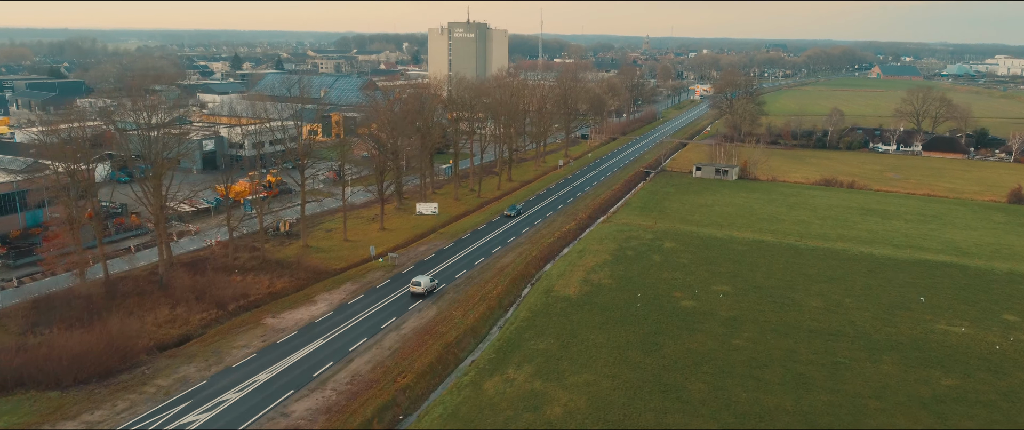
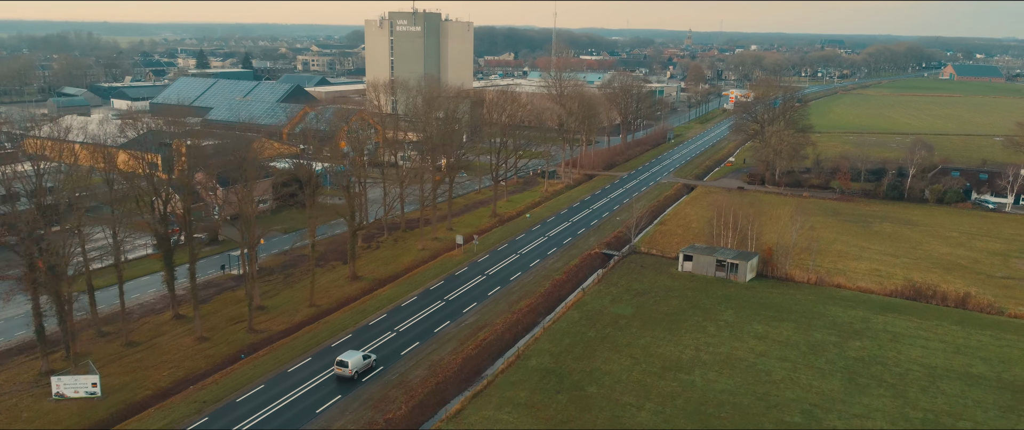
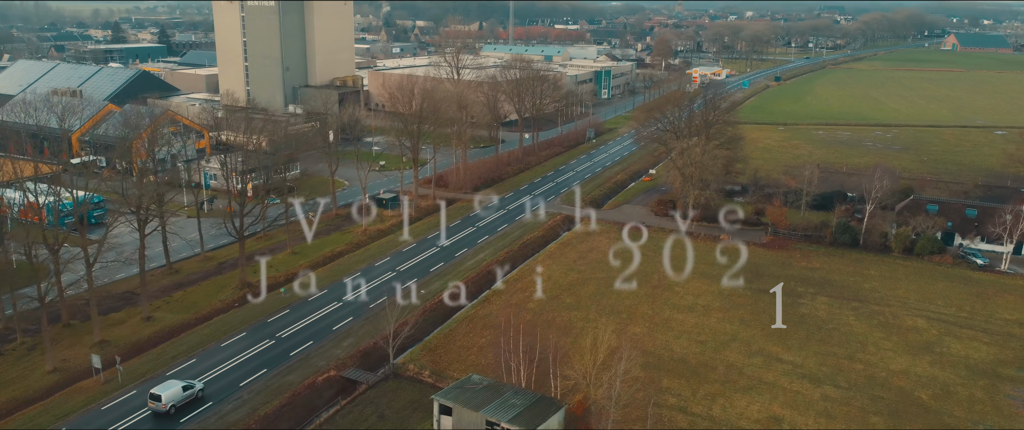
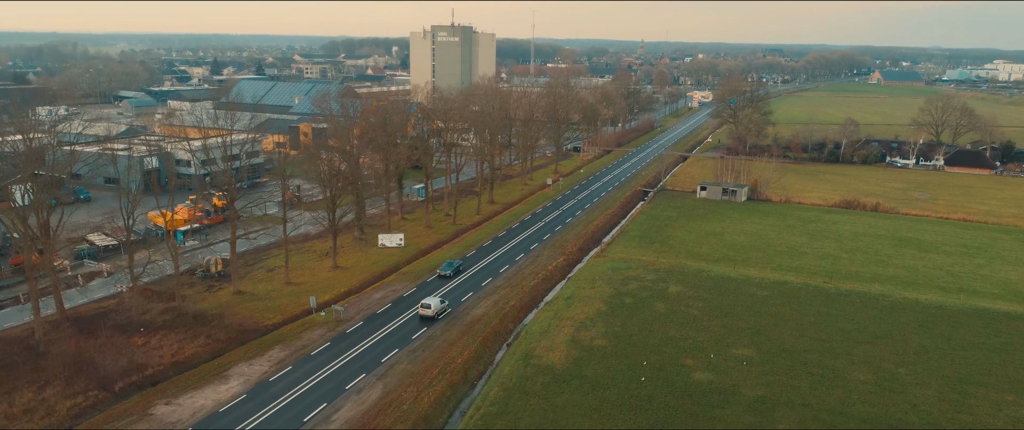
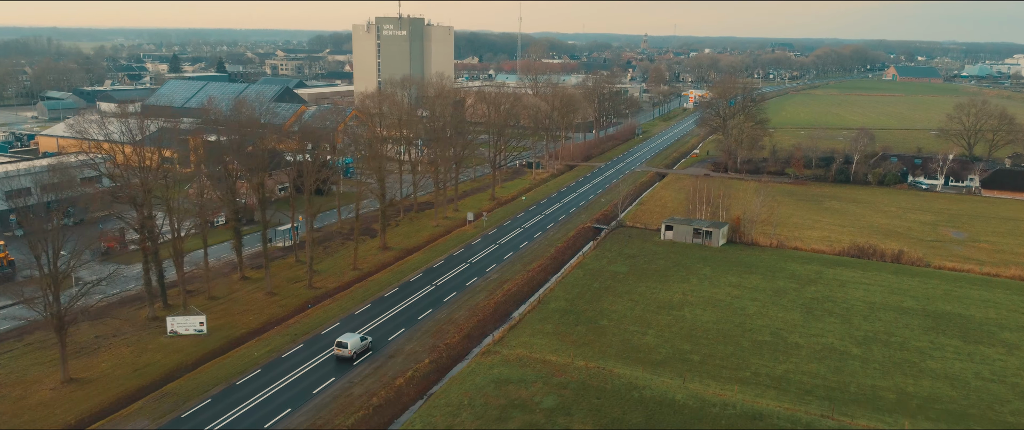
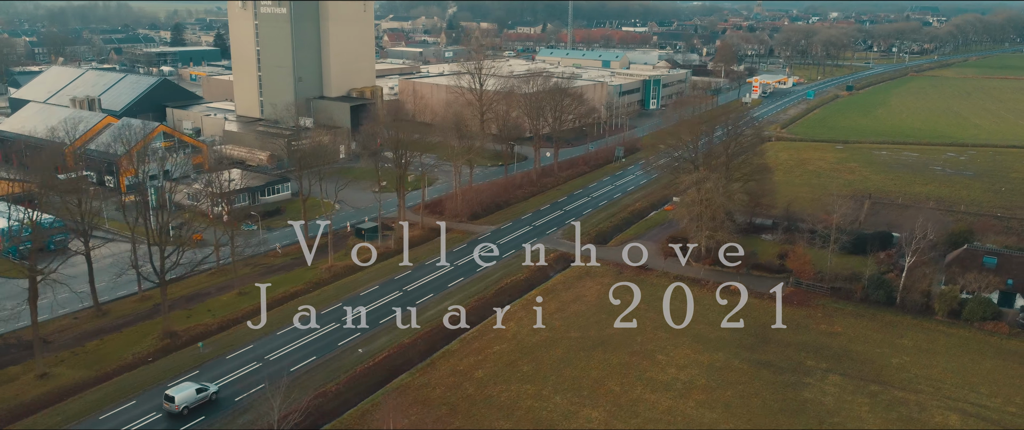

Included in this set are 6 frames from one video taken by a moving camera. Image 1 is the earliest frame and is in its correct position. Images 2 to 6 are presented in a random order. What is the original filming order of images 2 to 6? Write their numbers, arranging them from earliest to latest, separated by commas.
4, 5, 2, 3, 6
